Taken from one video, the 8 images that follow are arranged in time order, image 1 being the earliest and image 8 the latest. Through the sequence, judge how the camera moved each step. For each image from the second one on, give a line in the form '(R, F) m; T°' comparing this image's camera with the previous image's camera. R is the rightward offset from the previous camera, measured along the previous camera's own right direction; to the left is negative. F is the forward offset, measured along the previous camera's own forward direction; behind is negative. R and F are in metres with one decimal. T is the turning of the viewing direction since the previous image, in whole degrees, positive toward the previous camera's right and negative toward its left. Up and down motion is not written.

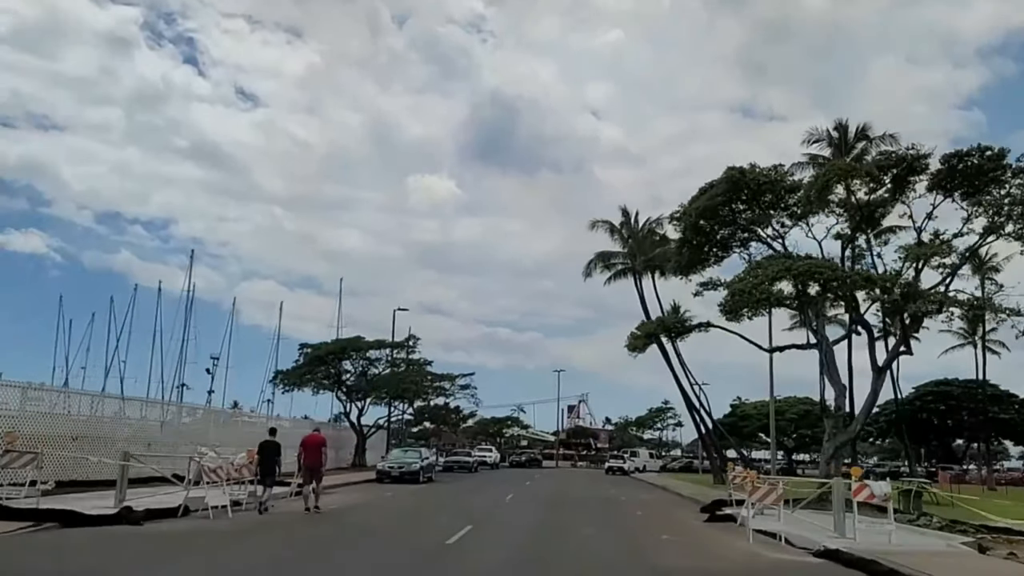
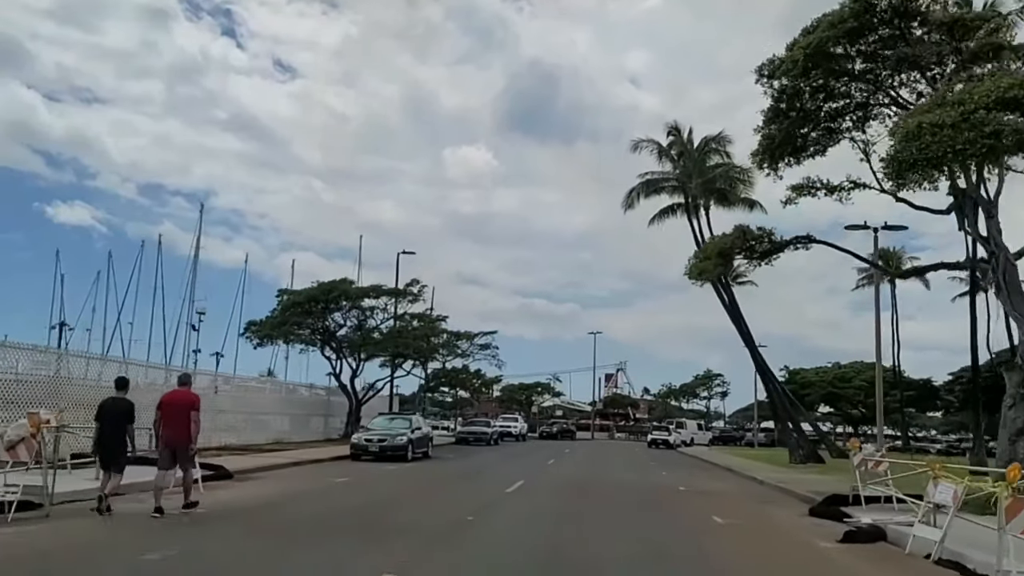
(+0.6, +8.3) m; -3°
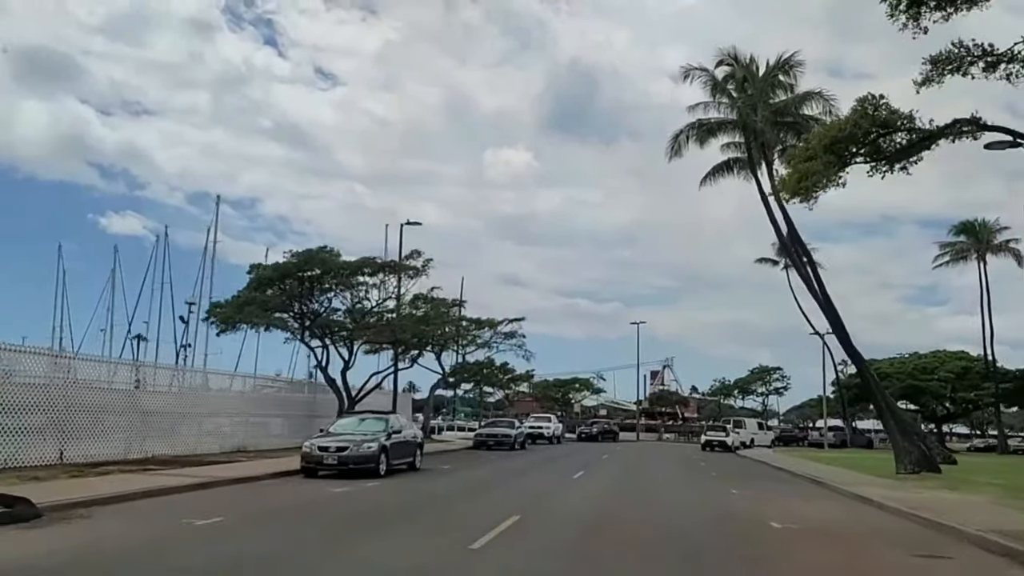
(+0.8, +7.0) m; -3°
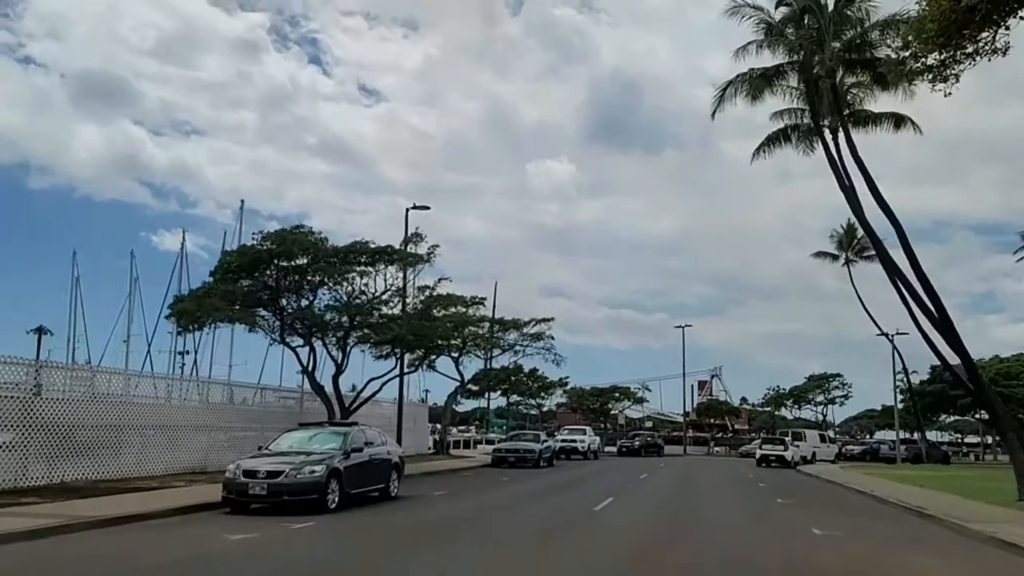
(+0.8, +5.0) m; -3°
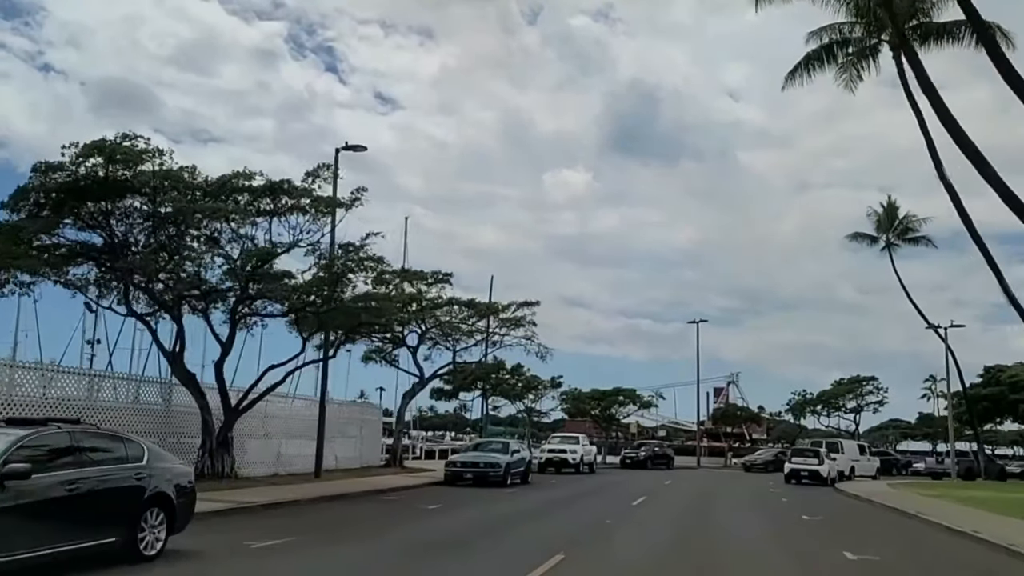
(+1.6, +7.5) m; -1°
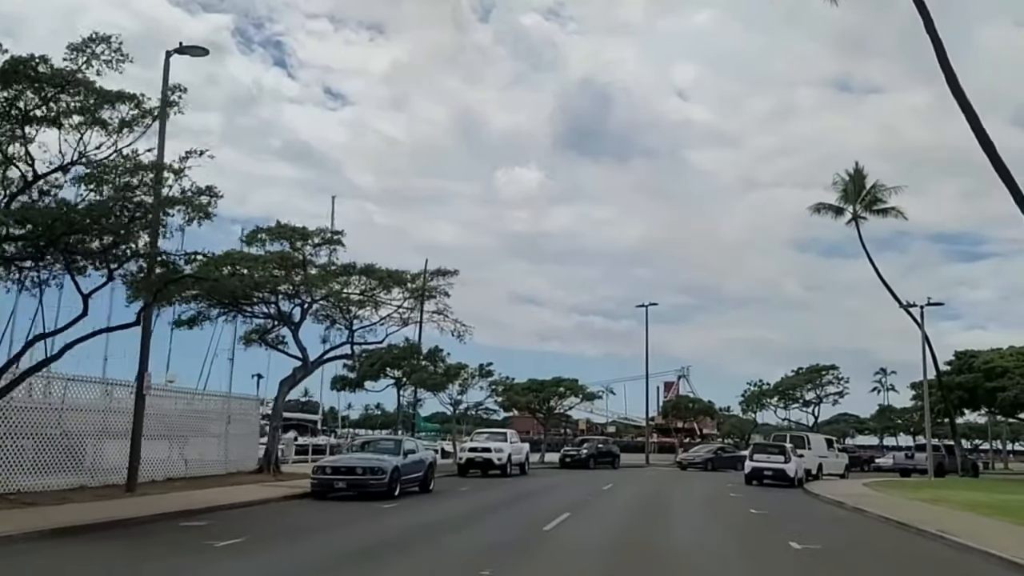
(+1.4, +5.9) m; +3°
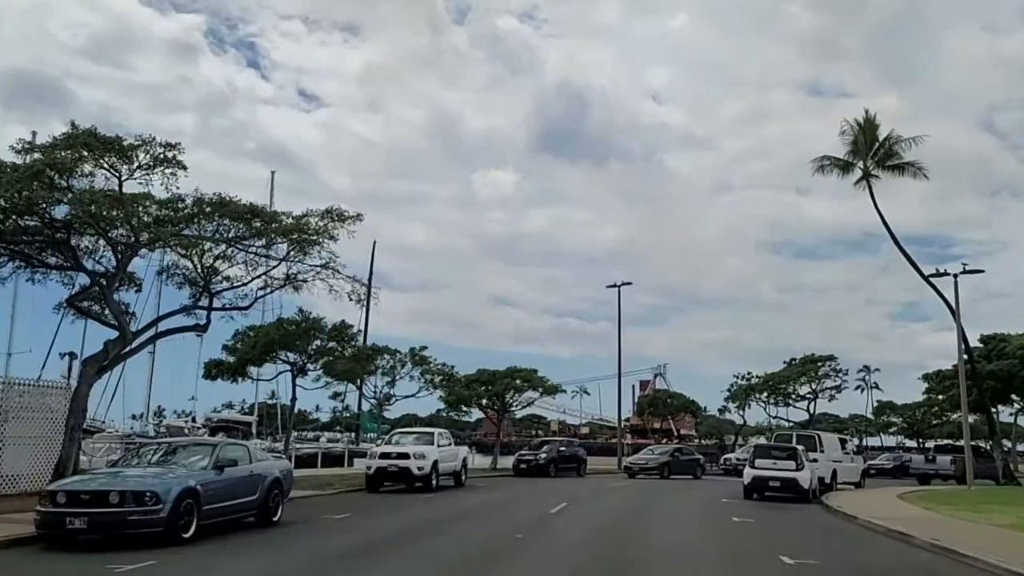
(+1.4, +7.6) m; +2°
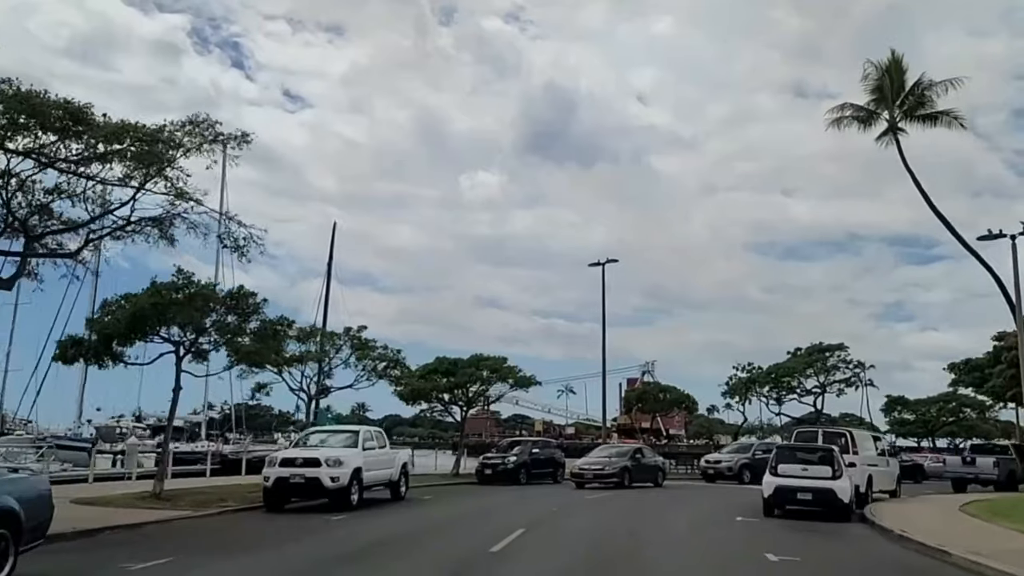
(+0.9, +5.8) m; +1°
